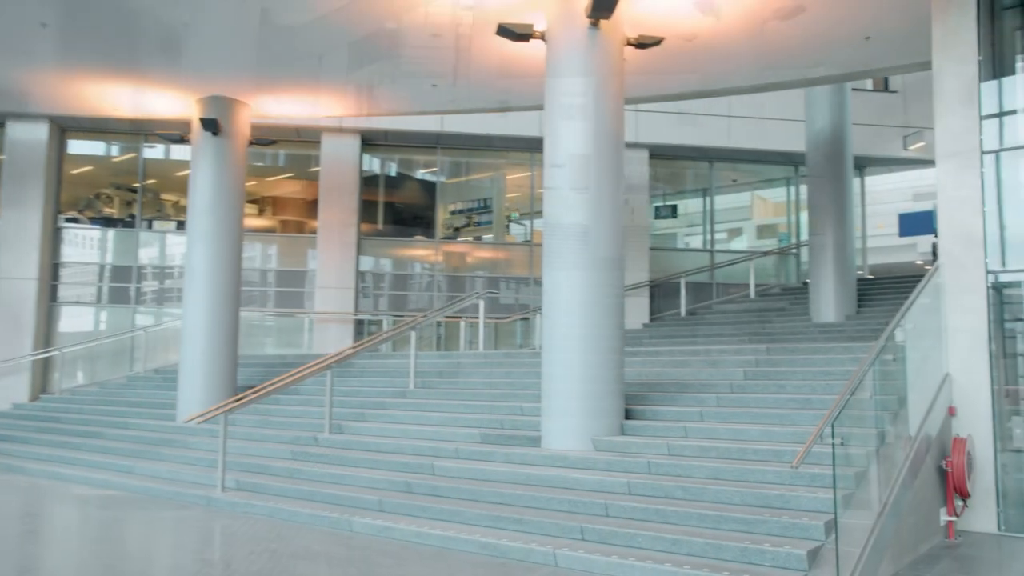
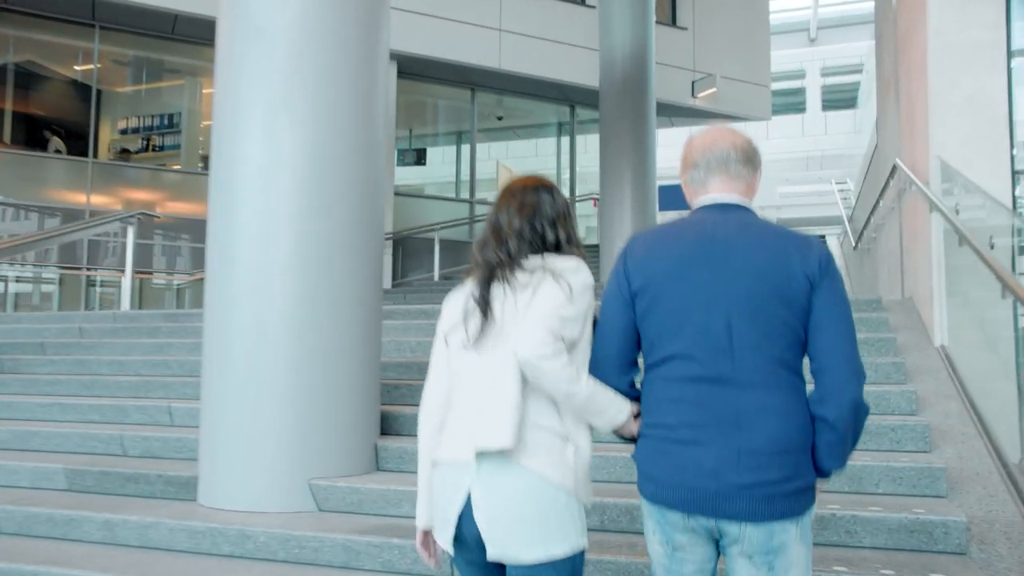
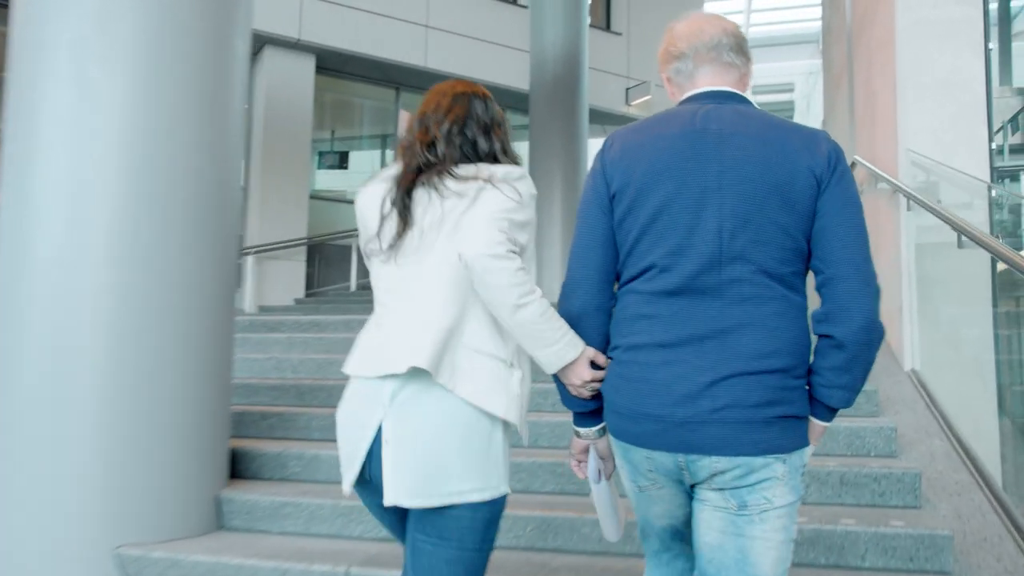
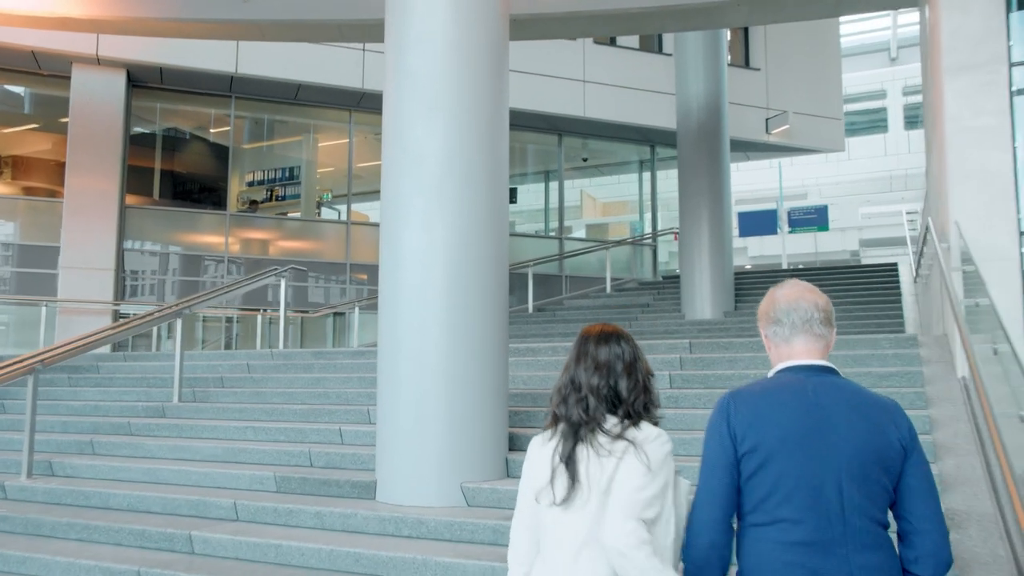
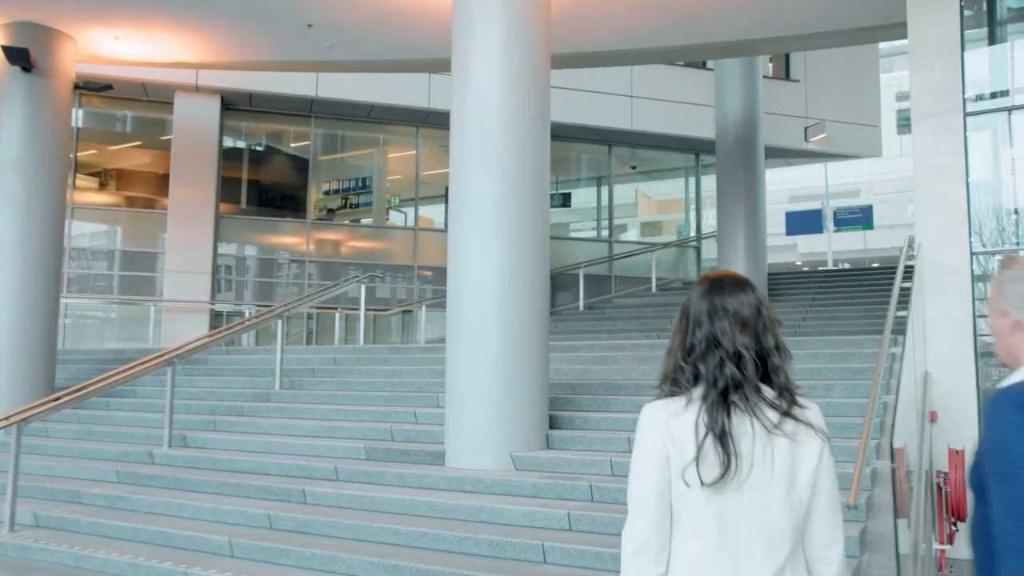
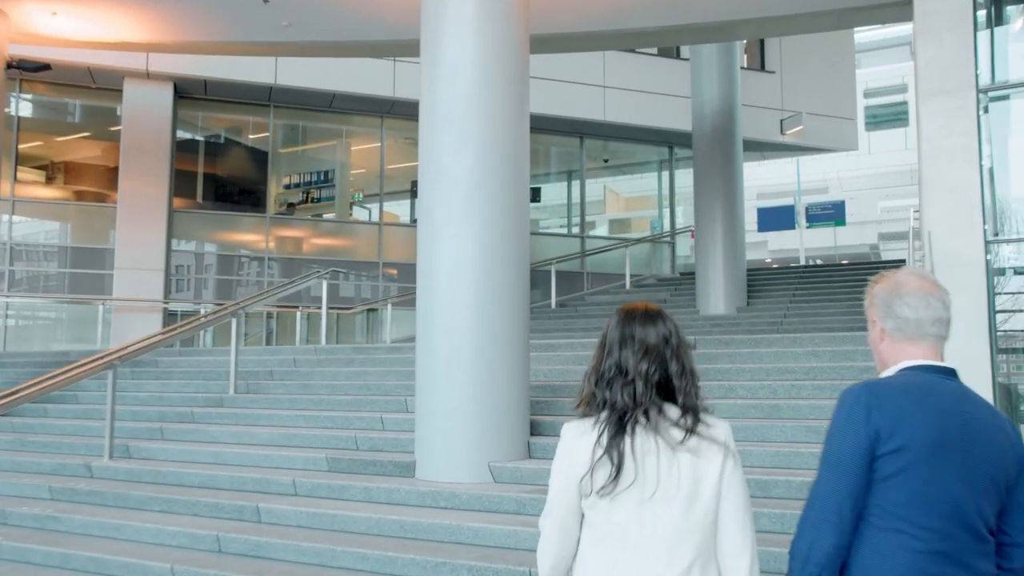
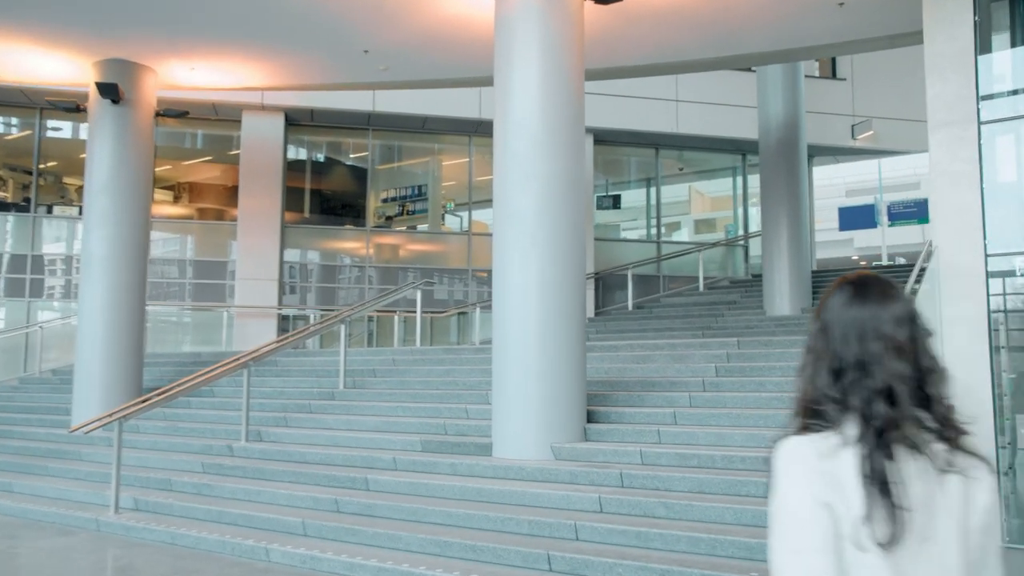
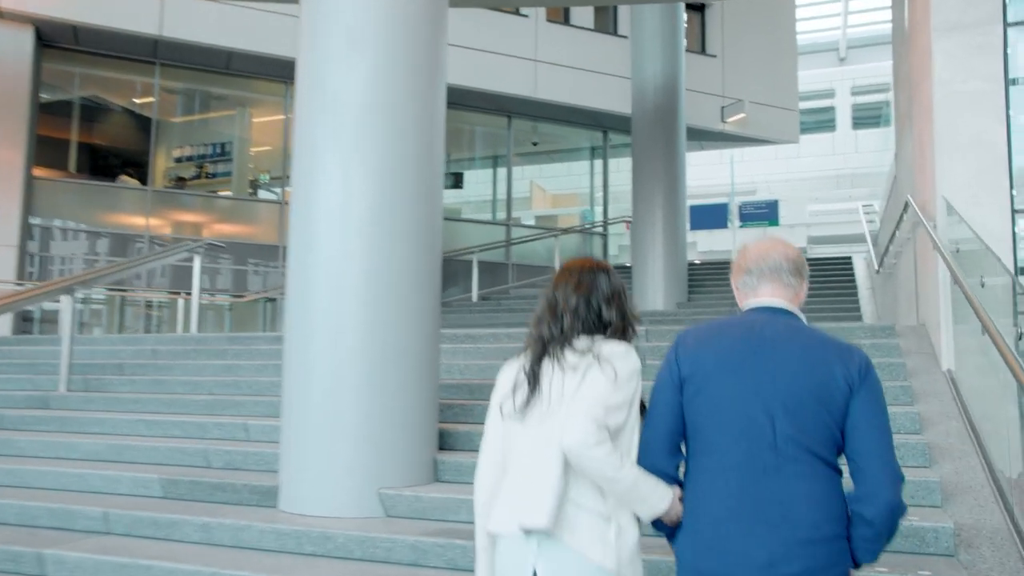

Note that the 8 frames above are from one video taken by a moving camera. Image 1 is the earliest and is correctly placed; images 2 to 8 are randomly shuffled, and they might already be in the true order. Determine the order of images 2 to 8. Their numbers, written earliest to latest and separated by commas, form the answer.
7, 5, 6, 4, 8, 2, 3
